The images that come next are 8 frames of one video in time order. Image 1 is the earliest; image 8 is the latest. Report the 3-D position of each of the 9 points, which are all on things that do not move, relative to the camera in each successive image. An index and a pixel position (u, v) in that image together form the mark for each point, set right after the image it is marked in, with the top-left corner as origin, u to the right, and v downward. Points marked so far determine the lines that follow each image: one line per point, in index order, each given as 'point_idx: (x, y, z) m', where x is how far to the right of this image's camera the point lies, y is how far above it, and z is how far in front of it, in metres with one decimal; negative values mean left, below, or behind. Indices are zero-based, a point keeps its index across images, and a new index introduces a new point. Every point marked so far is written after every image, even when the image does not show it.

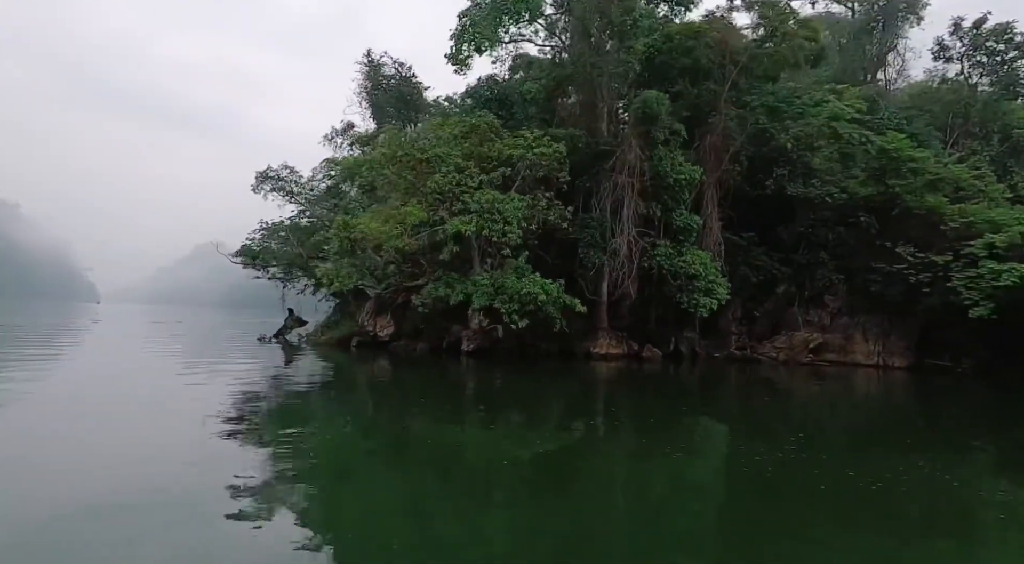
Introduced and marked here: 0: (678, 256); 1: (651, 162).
0: (+4.4, +0.7, +17.5) m
1: (+3.6, +3.1, +17.0) m
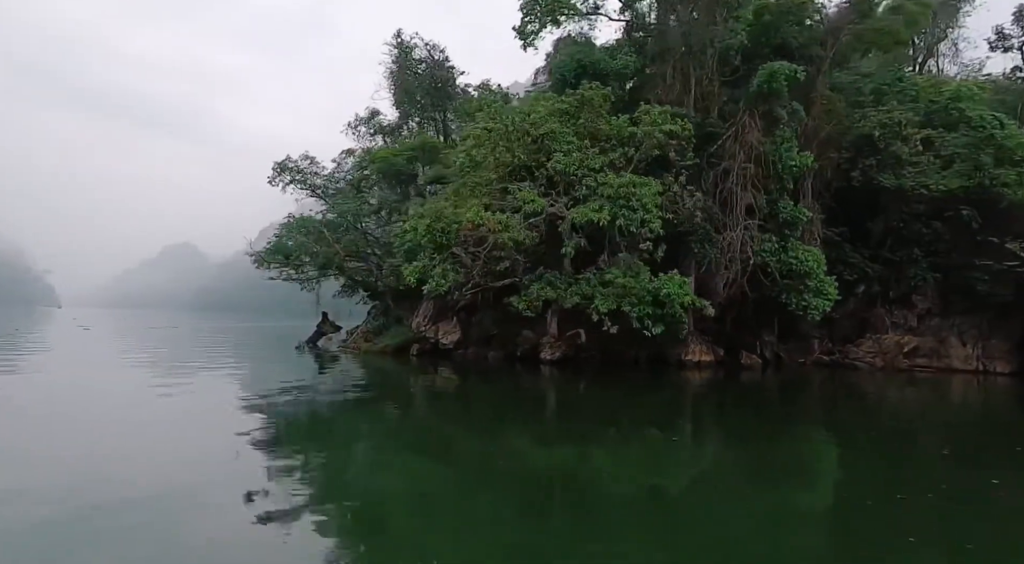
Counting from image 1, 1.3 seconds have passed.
0: (+6.5, +0.7, +15.6) m
1: (+5.7, +3.1, +15.1) m
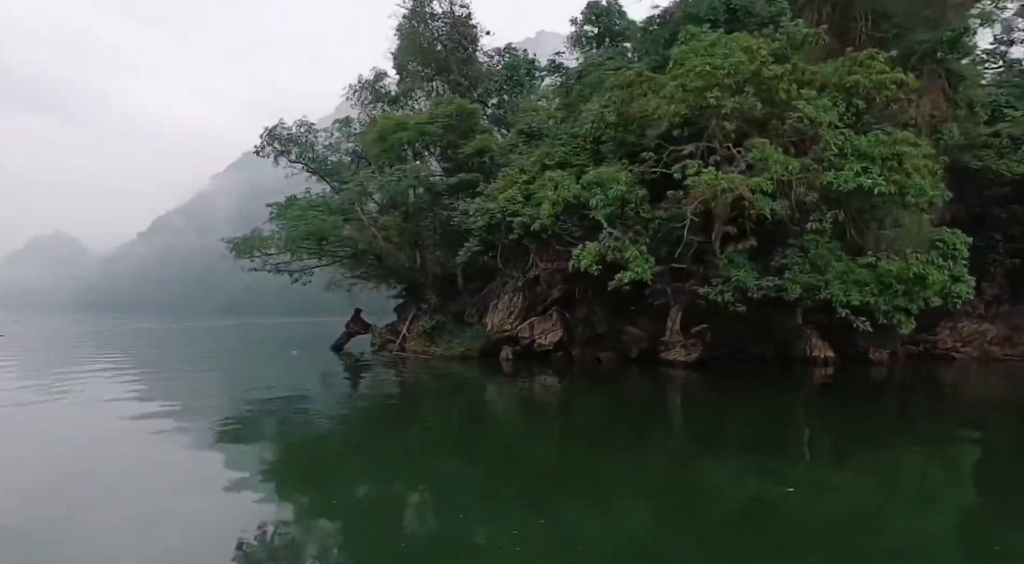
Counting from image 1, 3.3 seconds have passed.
0: (+9.0, +1.0, +14.1) m
1: (+8.3, +3.4, +13.4) m
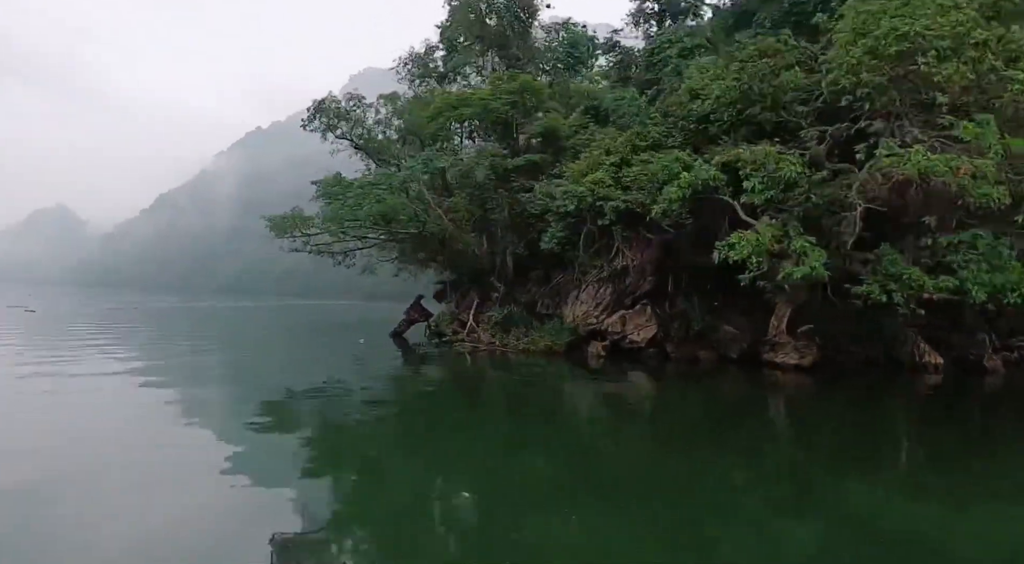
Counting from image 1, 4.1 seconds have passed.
0: (+10.8, +1.0, +12.9) m
1: (+10.2, +3.4, +12.2) m
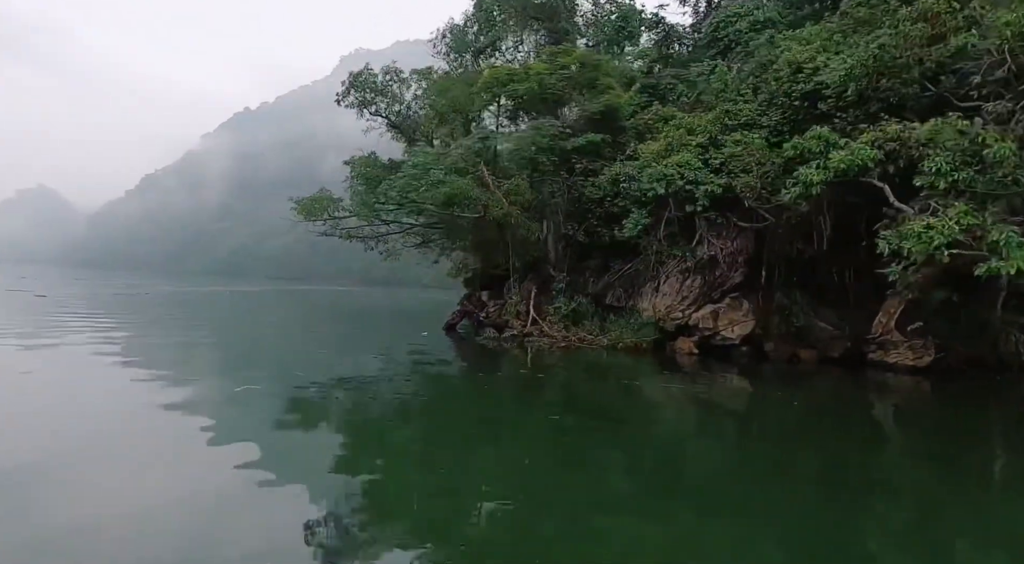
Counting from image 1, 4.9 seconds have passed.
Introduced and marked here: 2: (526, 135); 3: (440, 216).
0: (+12.3, +1.0, +11.9) m
1: (+11.8, +3.4, +11.1) m
2: (+0.4, +3.4, +15.4) m
3: (-1.8, +1.6, +16.3) m
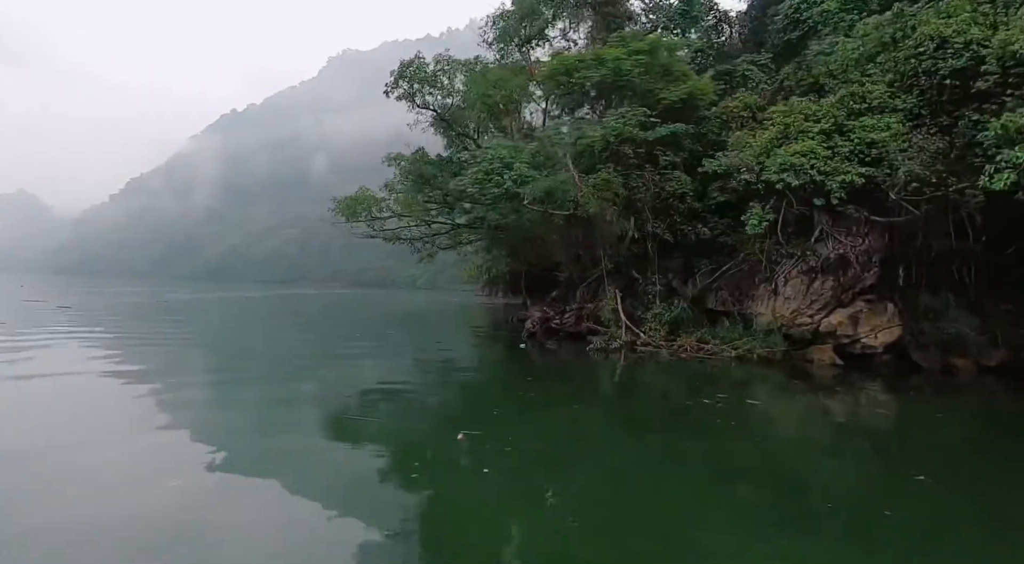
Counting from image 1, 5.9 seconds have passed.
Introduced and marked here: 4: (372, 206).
0: (+14.2, +1.1, +10.8) m
1: (+13.6, +3.5, +10.0) m
2: (+2.2, +3.3, +14.1) m
3: (0.0, +1.5, +14.9) m
4: (-4.1, +2.1, +19.0) m
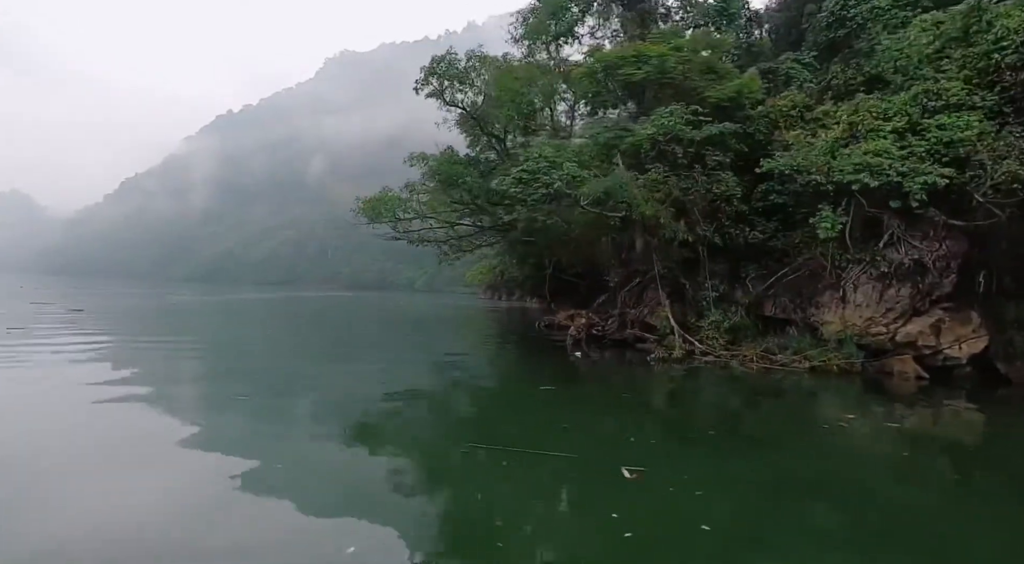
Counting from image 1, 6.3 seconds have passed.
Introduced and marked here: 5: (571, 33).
0: (+15.1, +1.0, +10.3) m
1: (+14.6, +3.4, +9.5) m
2: (+3.1, +3.2, +13.4) m
3: (+0.9, +1.4, +14.2) m
4: (-3.2, +2.0, +18.3) m
5: (+1.9, +7.5, +19.6) m
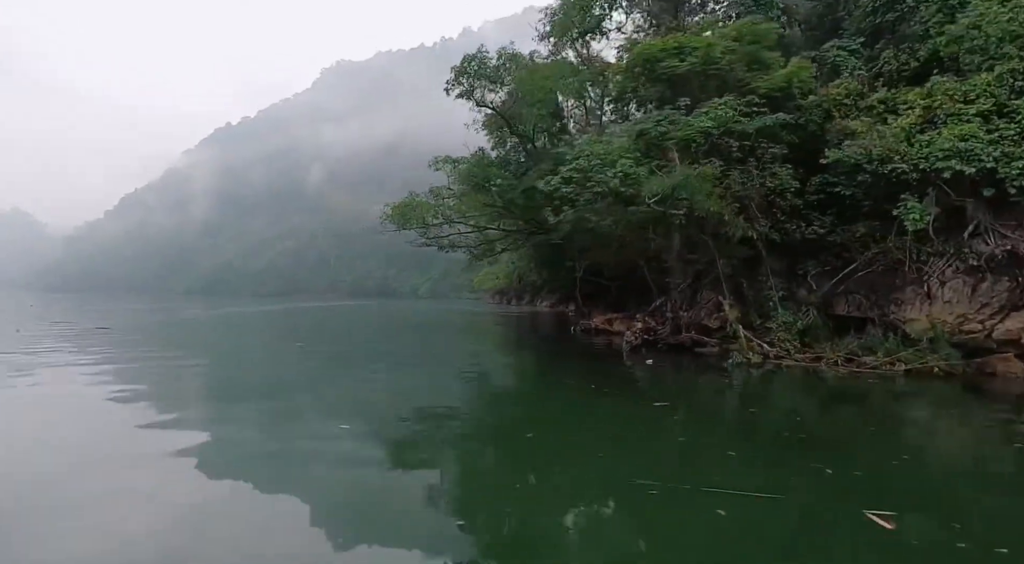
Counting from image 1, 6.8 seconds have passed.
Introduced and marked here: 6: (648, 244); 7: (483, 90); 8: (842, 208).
0: (+16.1, +1.3, +9.5) m
1: (+15.5, +3.7, +8.8) m
2: (+4.0, +3.2, +12.7) m
3: (+1.9, +1.3, +13.5) m
4: (-2.3, +1.8, +17.6) m
5: (+2.7, +7.4, +18.9) m
6: (+2.9, +0.7, +15.2) m
7: (-0.7, +4.9, +17.0) m
8: (+6.7, +1.5, +13.2) m
